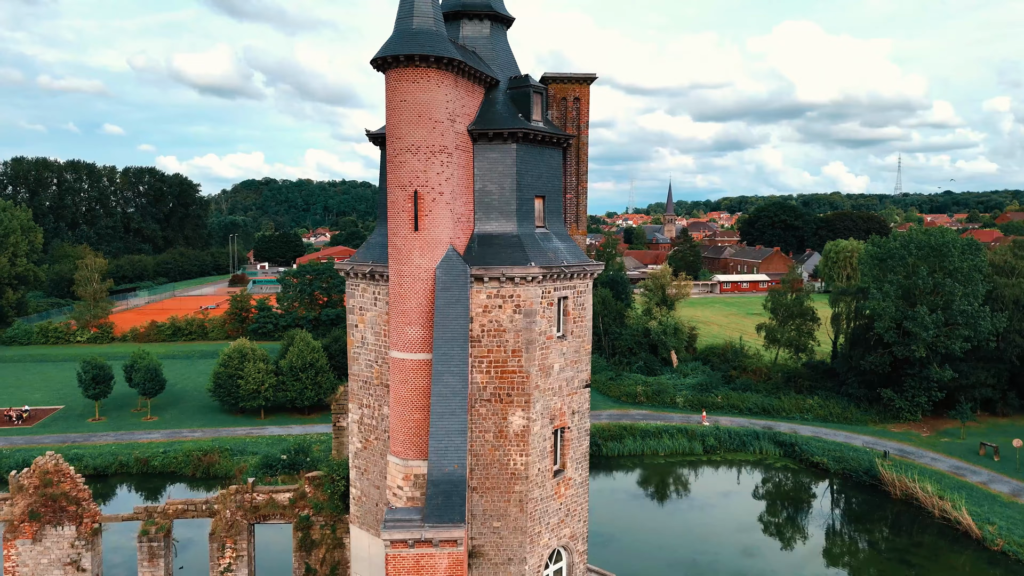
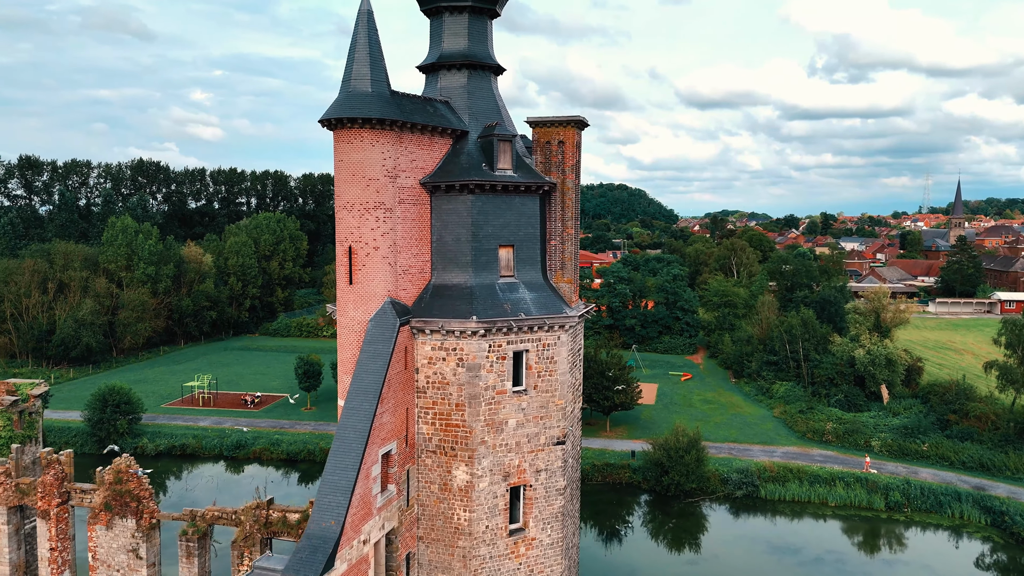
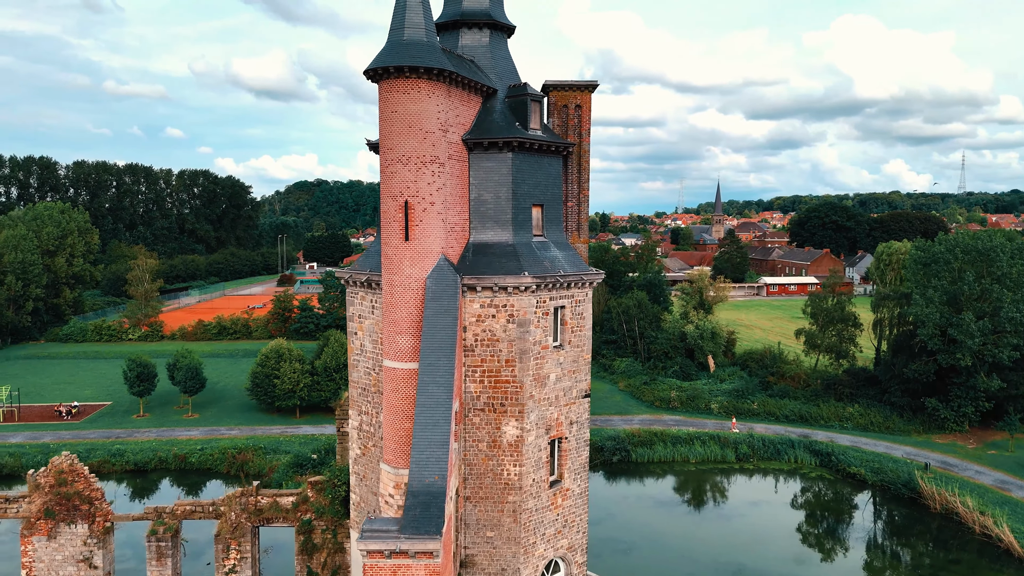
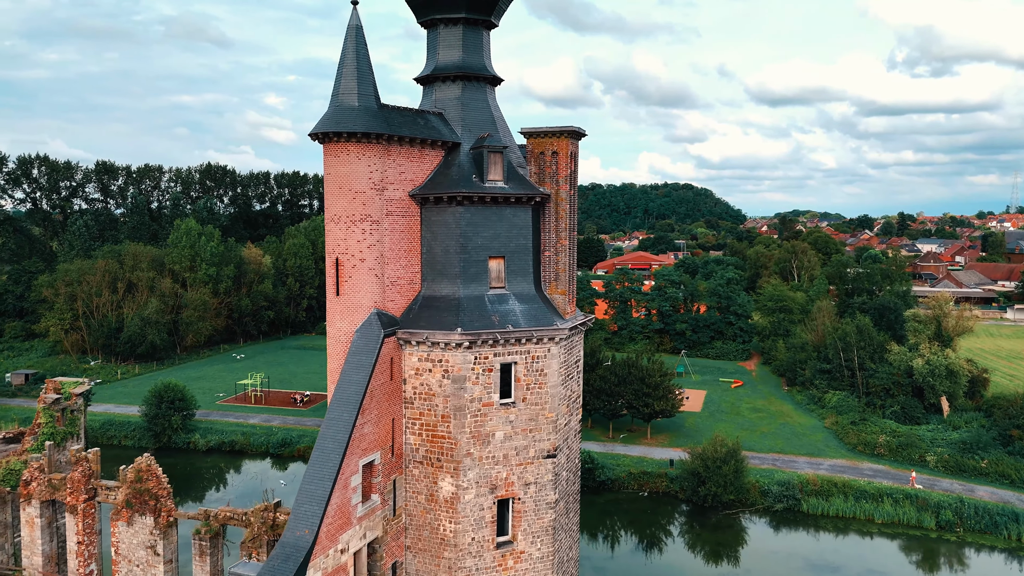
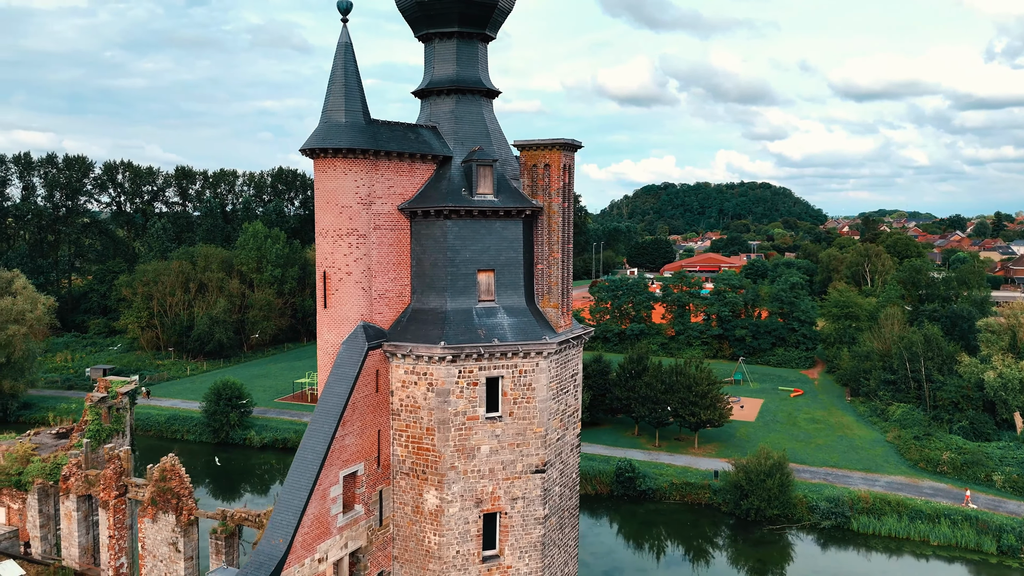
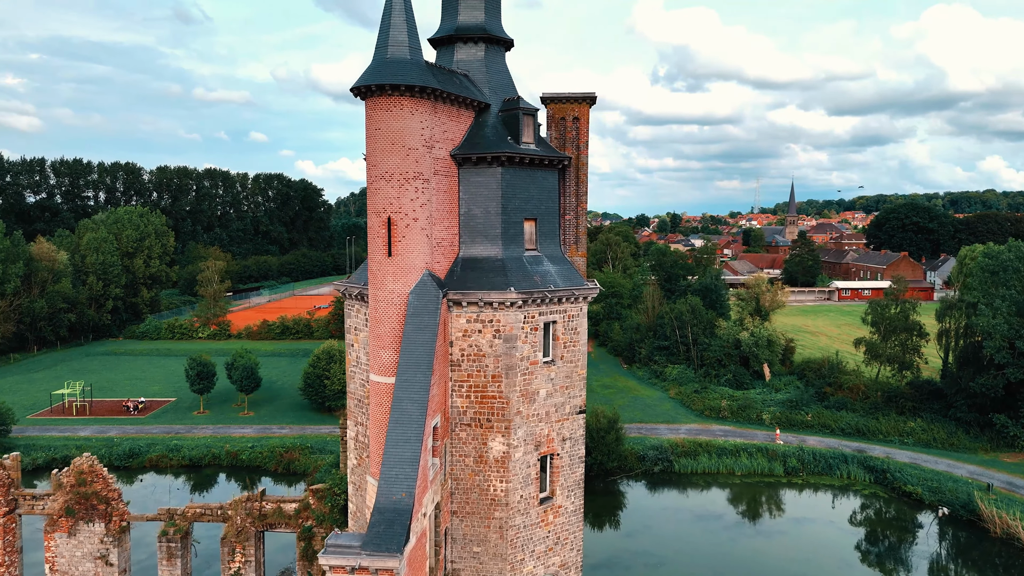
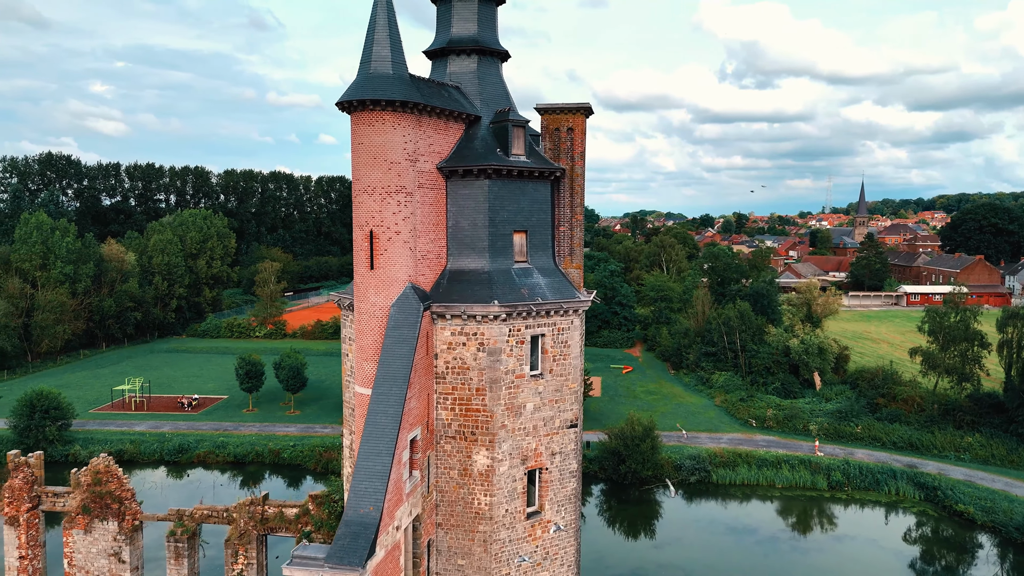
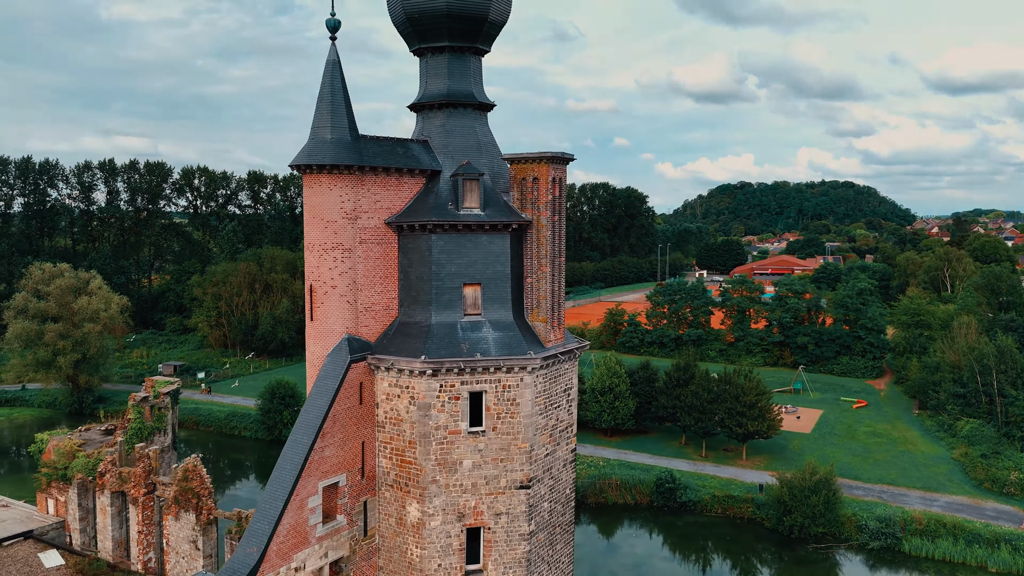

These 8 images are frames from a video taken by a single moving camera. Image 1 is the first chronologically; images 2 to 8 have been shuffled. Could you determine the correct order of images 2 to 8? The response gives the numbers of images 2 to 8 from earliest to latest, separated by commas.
3, 6, 7, 2, 4, 5, 8
